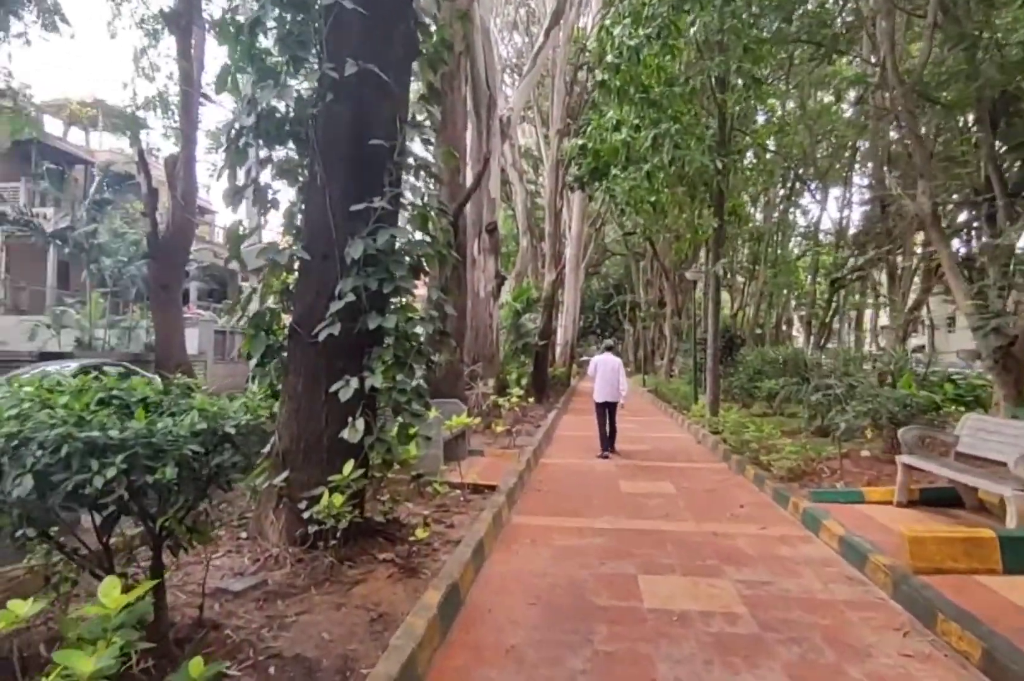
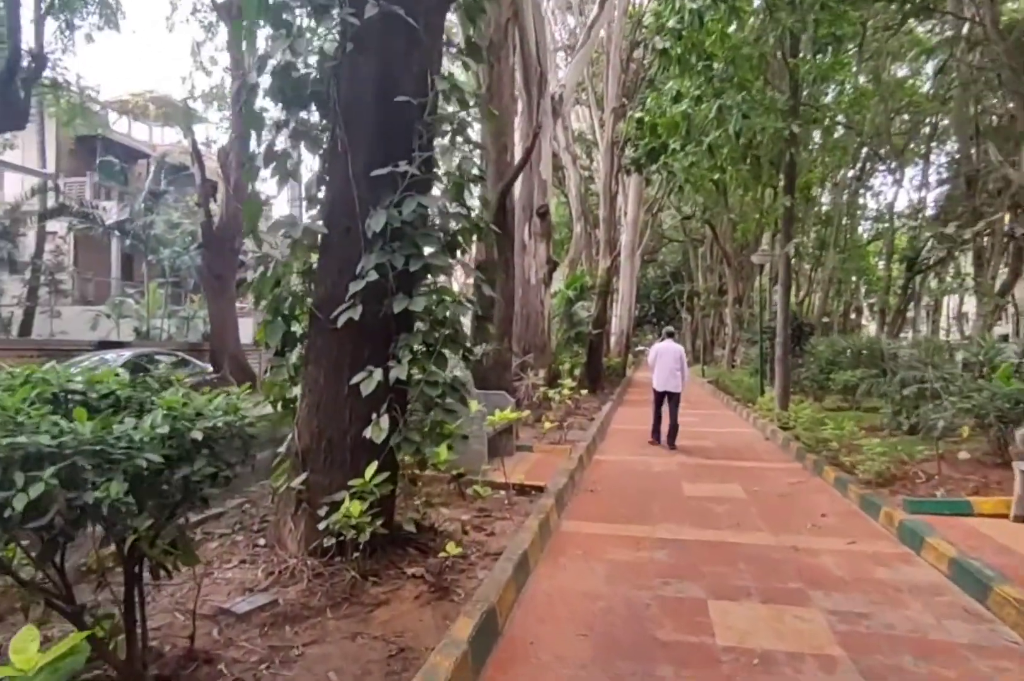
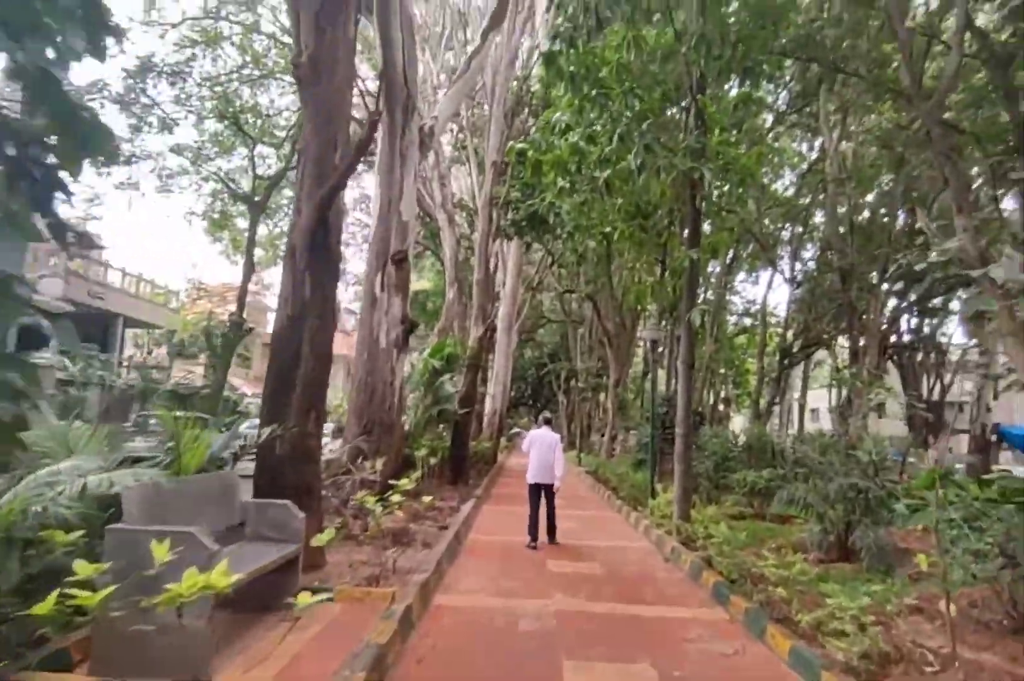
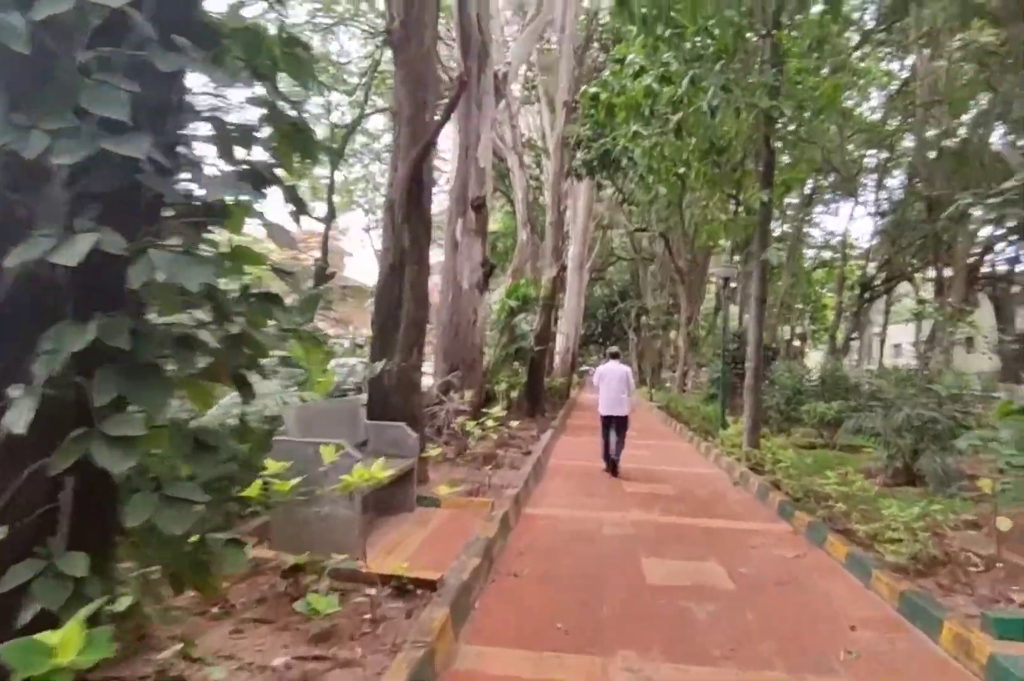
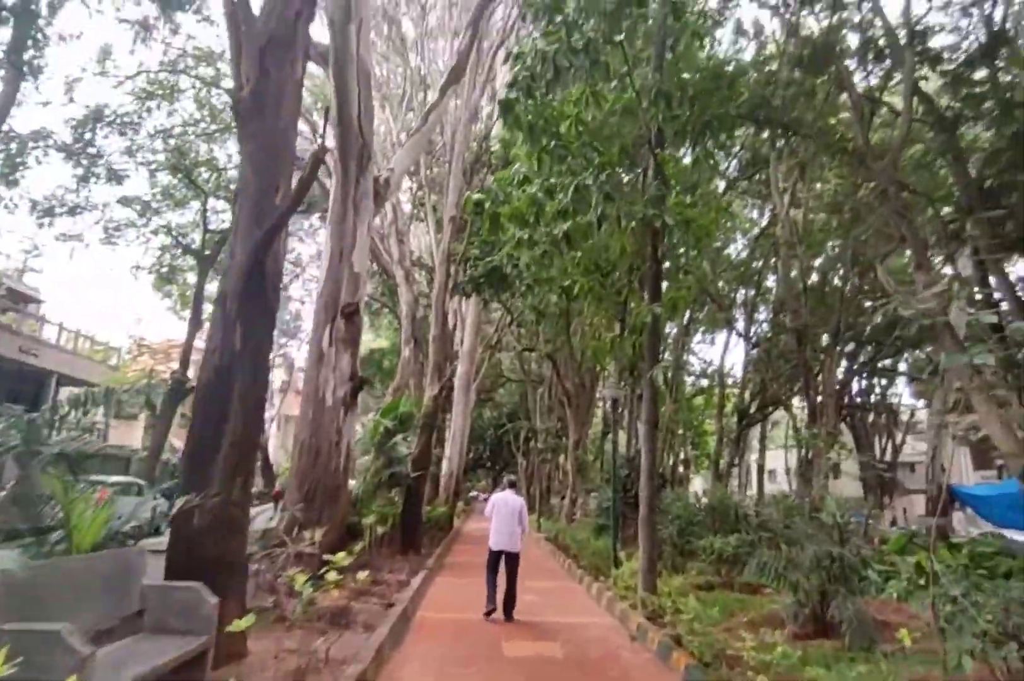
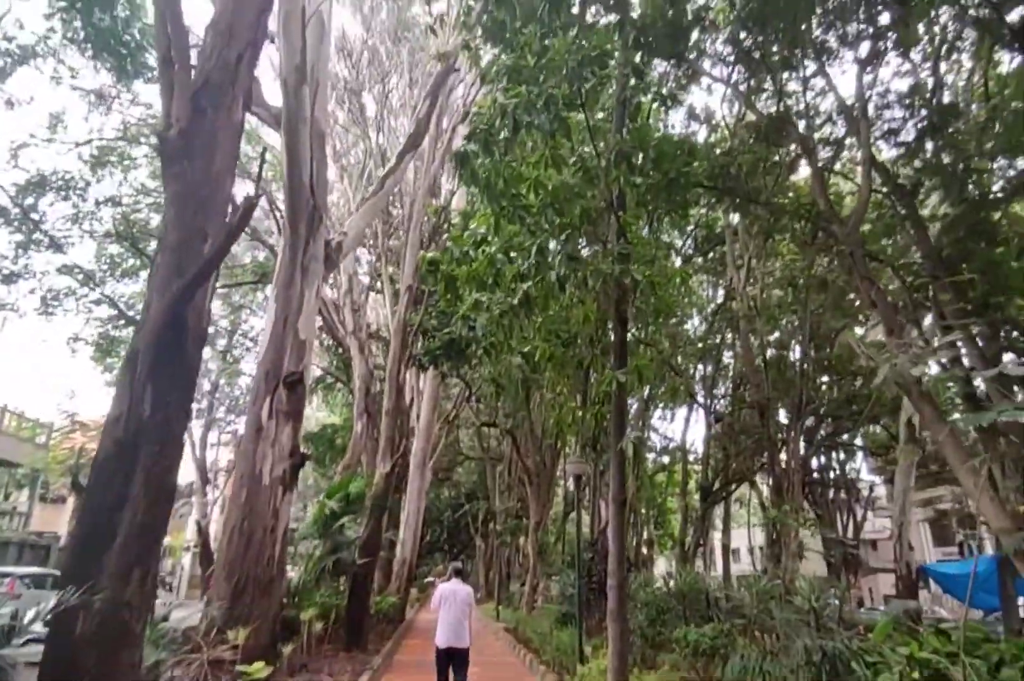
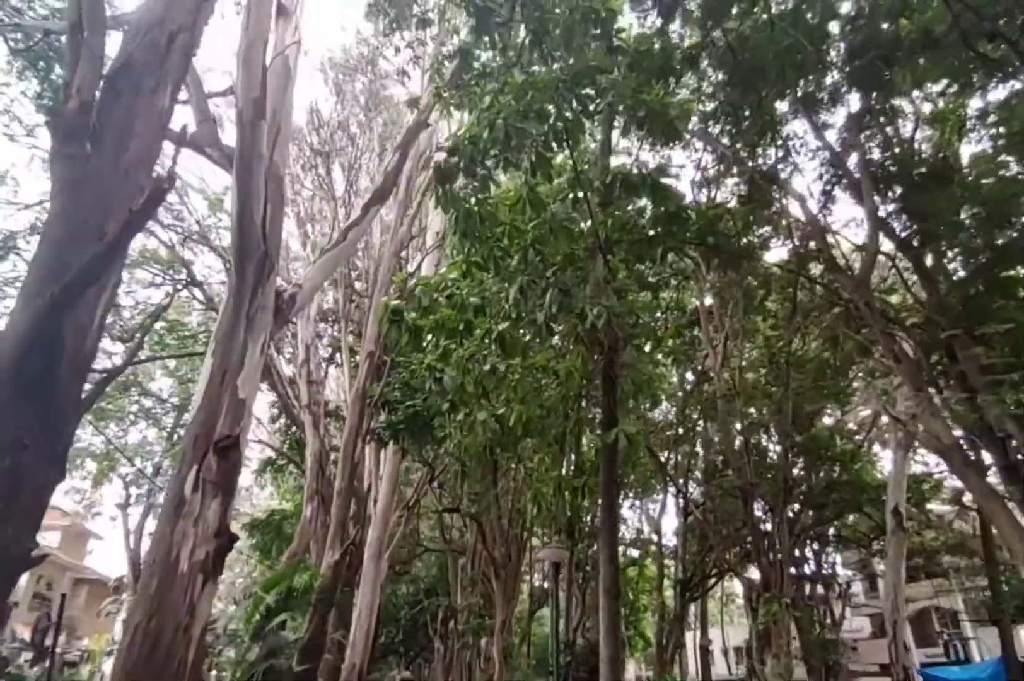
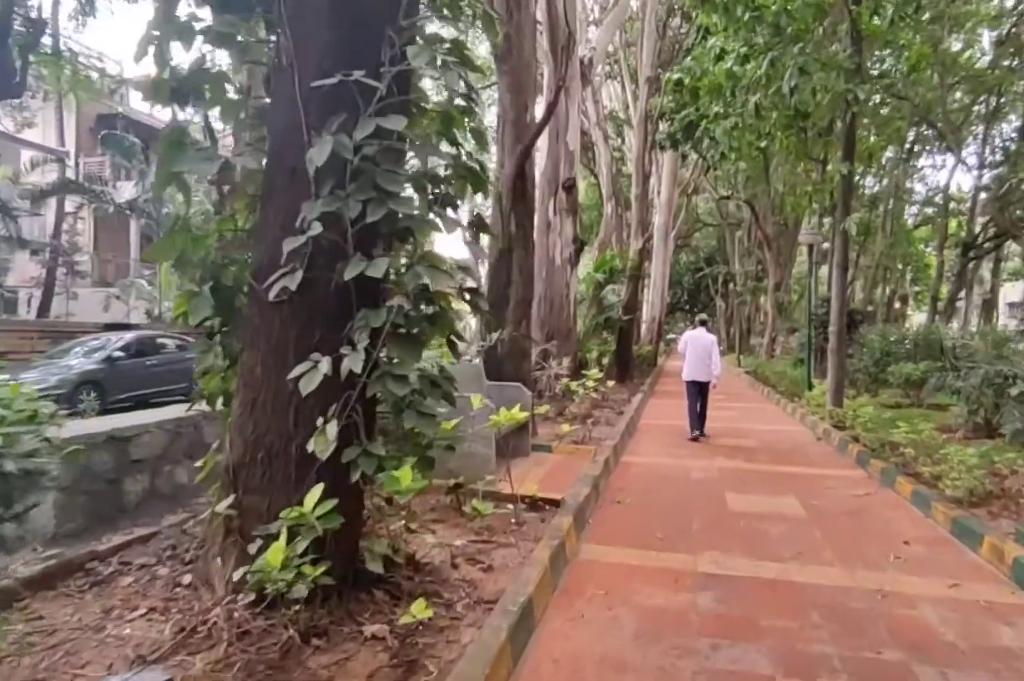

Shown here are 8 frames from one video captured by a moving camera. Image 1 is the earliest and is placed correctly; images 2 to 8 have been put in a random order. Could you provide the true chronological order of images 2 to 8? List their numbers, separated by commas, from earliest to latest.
2, 8, 4, 3, 5, 6, 7
